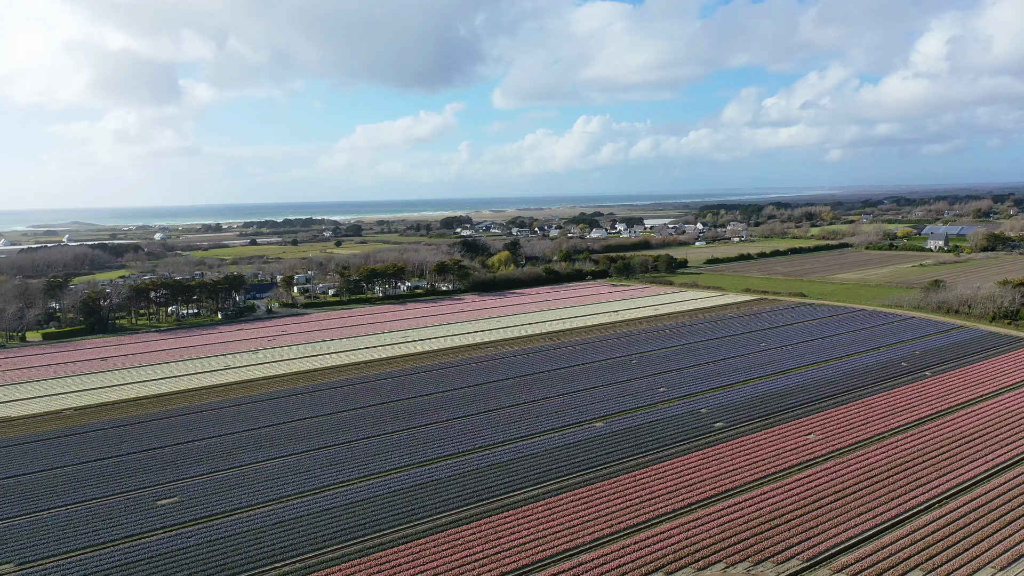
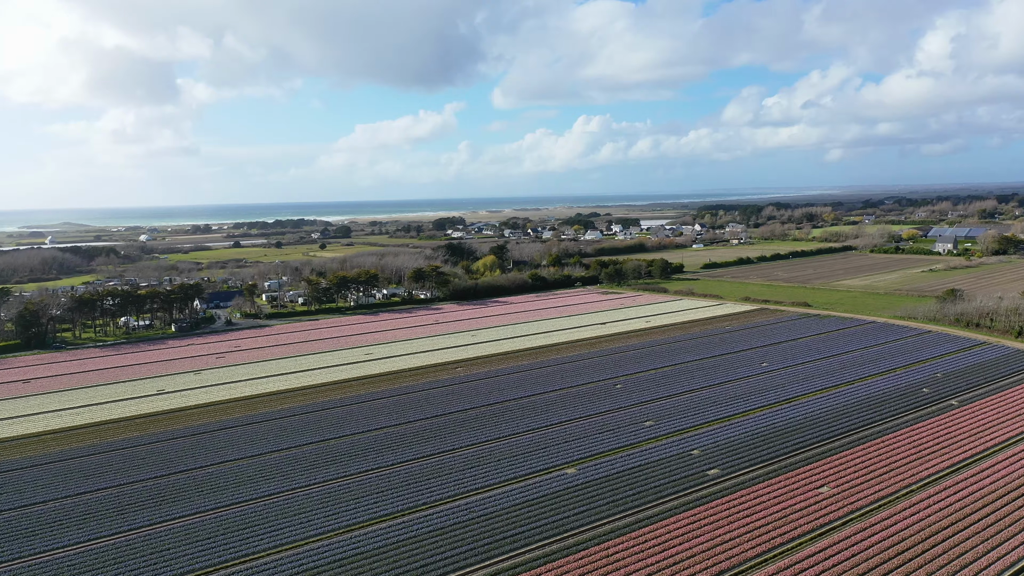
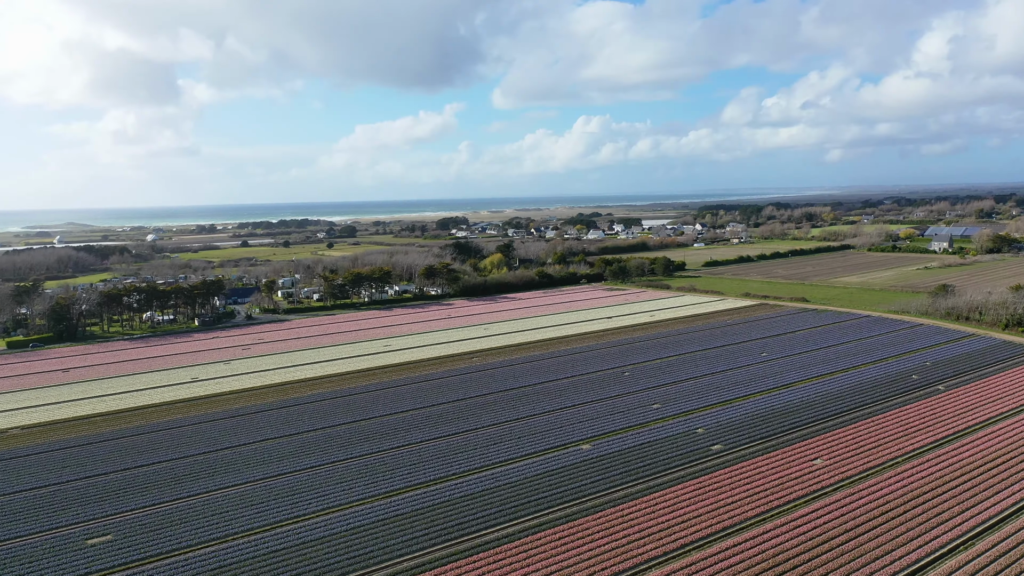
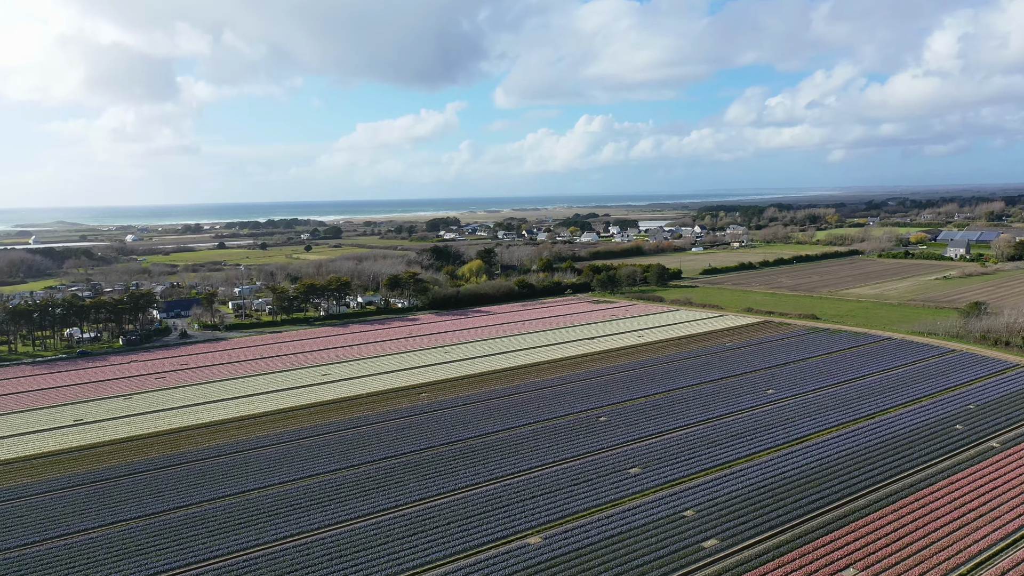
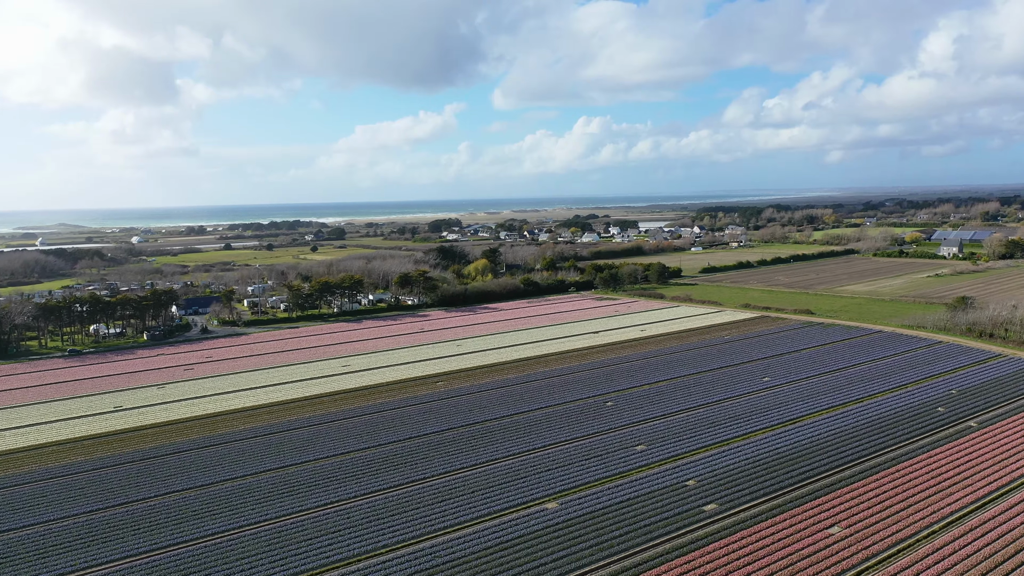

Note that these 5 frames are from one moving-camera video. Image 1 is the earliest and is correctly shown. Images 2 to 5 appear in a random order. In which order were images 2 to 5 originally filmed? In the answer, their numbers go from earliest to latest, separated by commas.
3, 2, 5, 4
